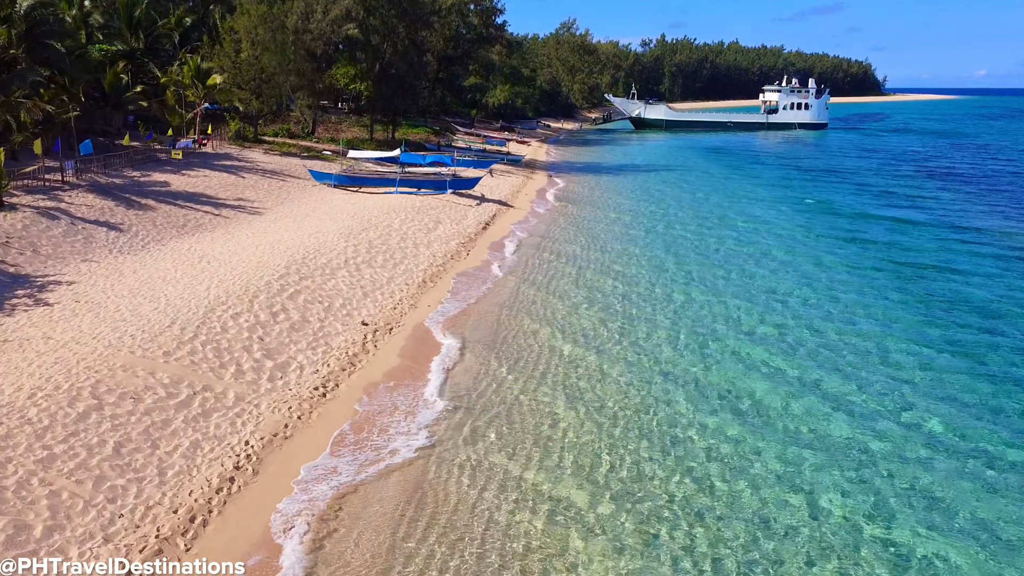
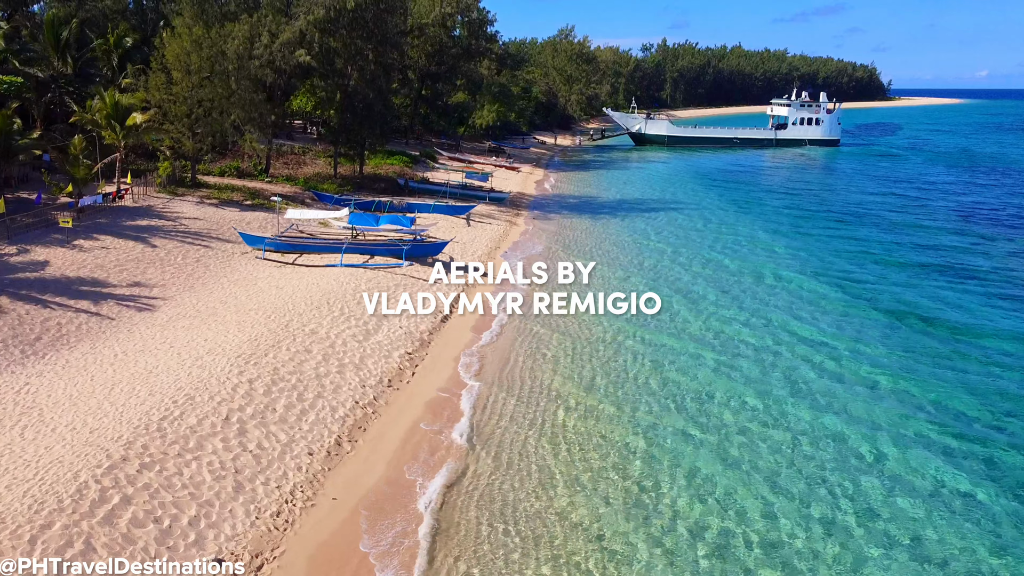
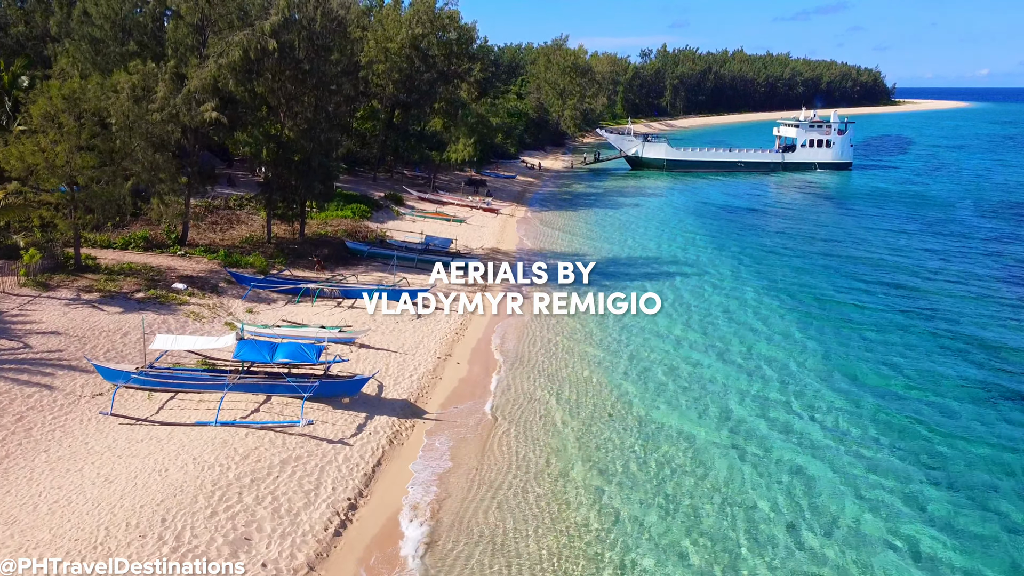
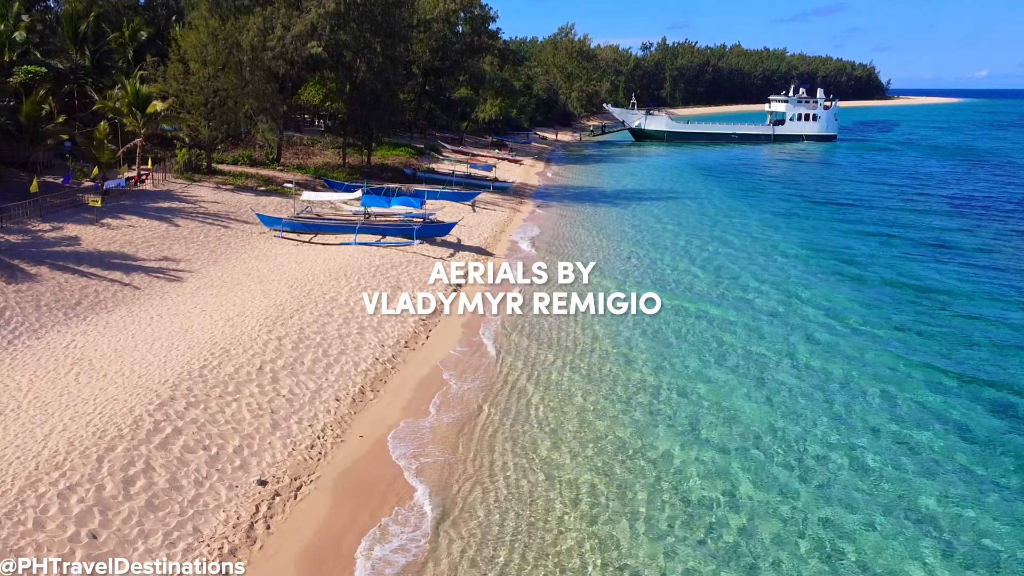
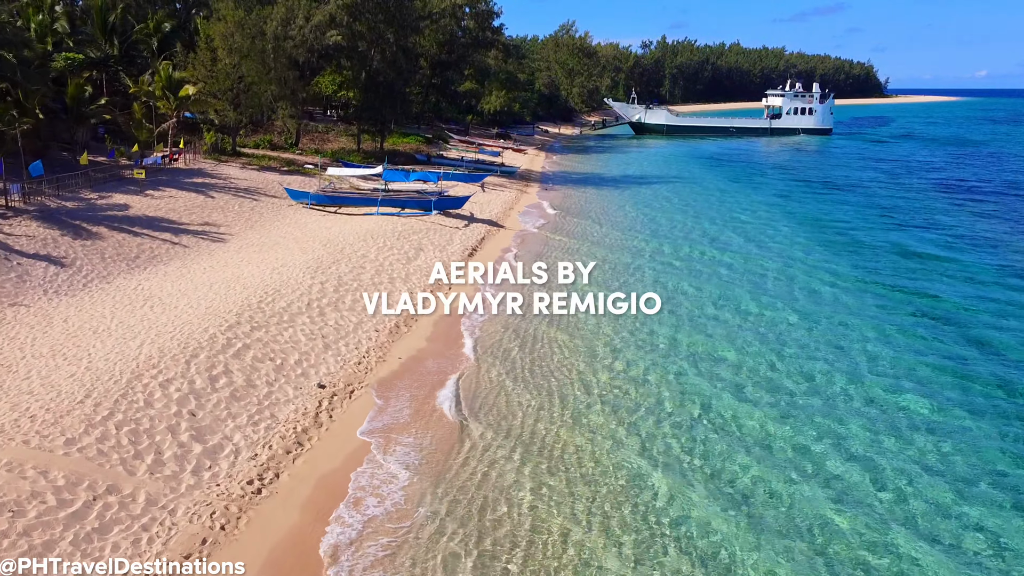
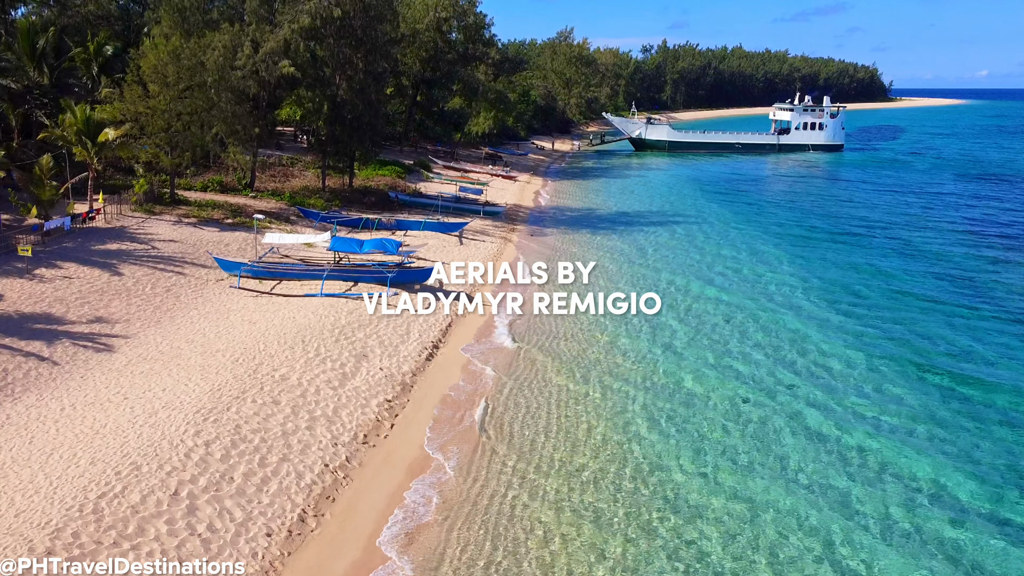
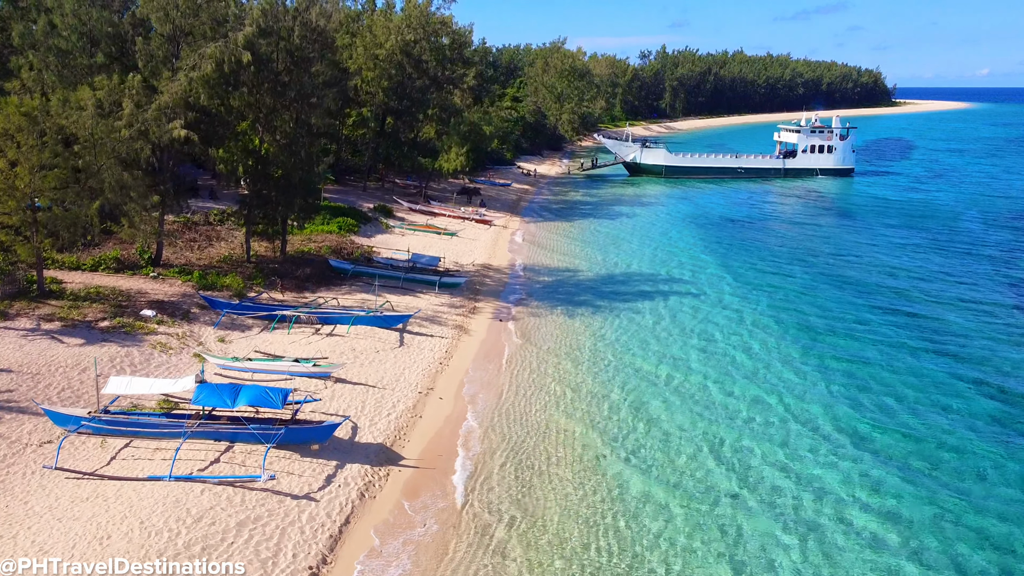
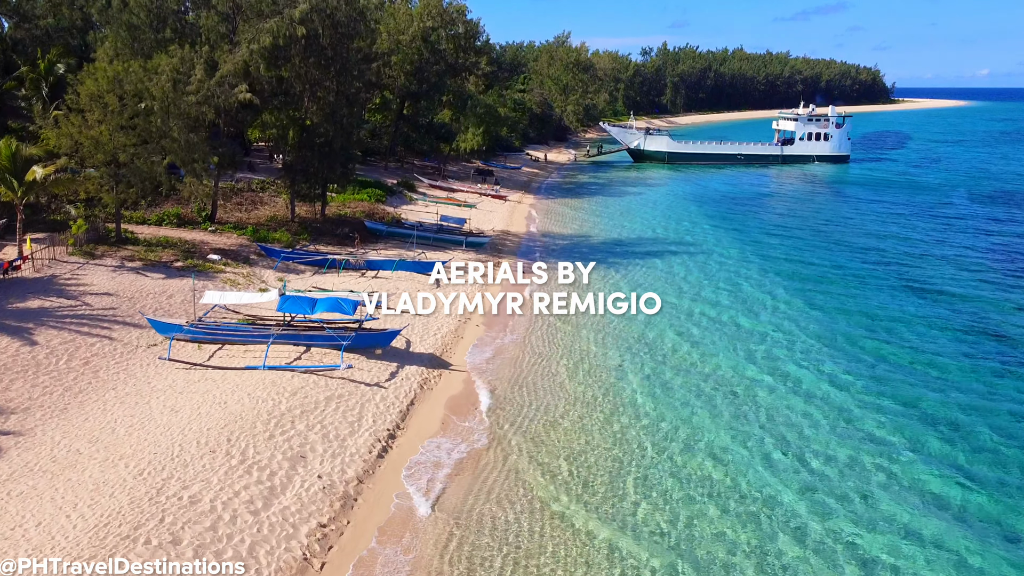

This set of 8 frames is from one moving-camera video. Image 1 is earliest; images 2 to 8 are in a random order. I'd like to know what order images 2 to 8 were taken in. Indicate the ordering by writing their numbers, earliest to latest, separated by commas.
5, 4, 2, 6, 8, 3, 7
